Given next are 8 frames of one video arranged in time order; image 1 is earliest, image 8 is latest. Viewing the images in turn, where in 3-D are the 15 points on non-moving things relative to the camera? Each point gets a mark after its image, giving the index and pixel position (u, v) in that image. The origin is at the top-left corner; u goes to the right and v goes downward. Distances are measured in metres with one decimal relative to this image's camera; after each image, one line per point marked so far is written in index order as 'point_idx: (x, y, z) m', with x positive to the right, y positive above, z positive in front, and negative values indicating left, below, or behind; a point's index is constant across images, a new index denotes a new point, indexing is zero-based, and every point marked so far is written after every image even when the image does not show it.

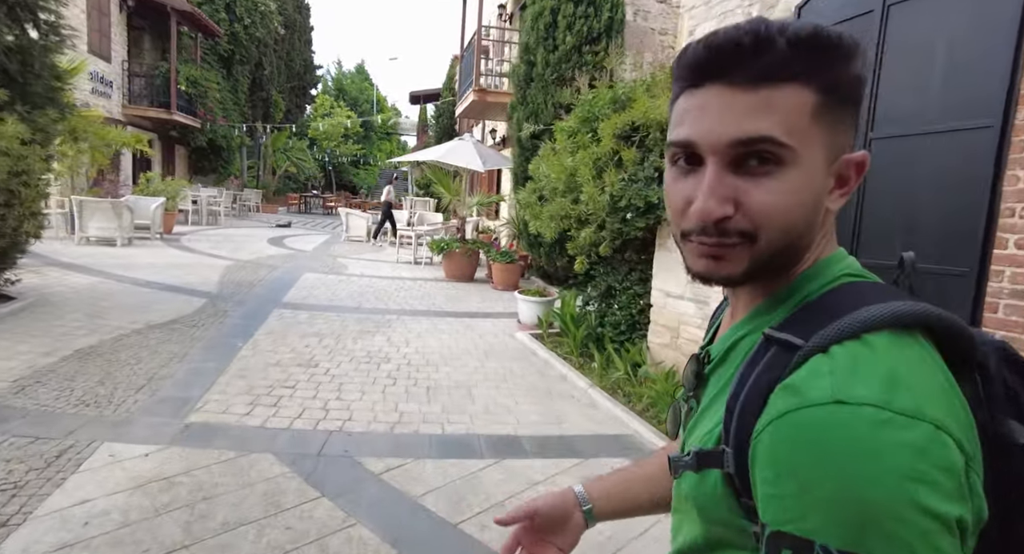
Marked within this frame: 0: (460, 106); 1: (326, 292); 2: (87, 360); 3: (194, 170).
0: (-1.2, +3.9, +13.2) m
1: (-2.4, -0.2, +7.3) m
2: (-3.2, -0.6, +4.3) m
3: (-11.0, +3.7, +19.8) m
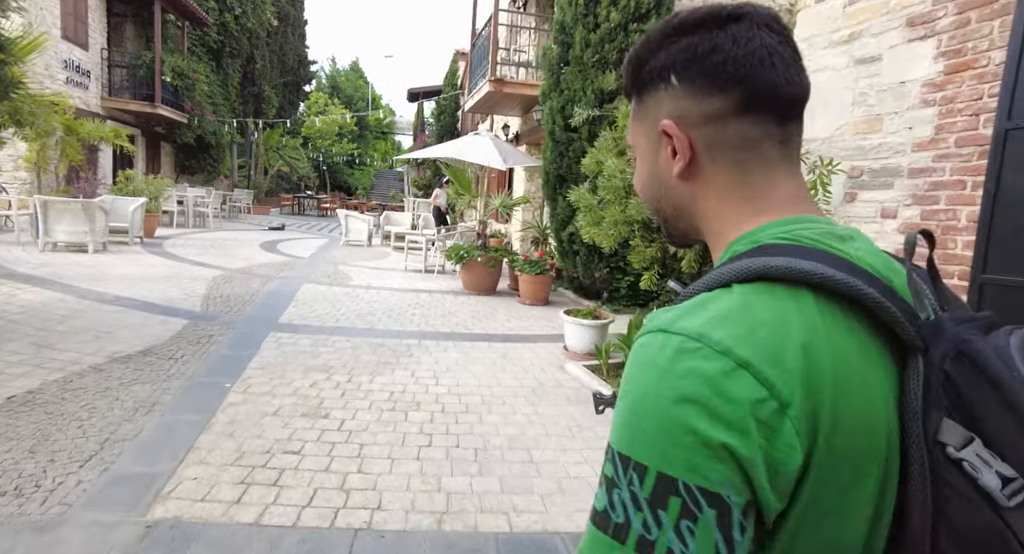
0: (-0.8, +3.7, +12.2) m
1: (-2.0, -0.3, +6.2) m
2: (-2.7, -0.8, +3.2) m
3: (-10.8, +3.5, +18.6) m
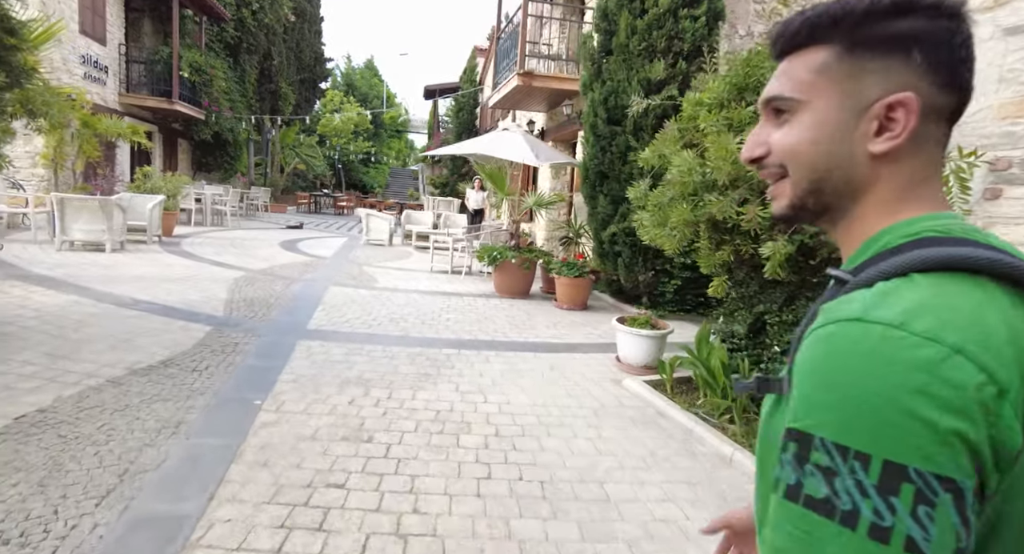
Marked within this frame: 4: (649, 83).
0: (-0.3, +3.7, +11.8) m
1: (-1.6, -0.4, +5.9) m
2: (-2.4, -0.8, +2.8) m
3: (-10.1, +3.5, +18.4) m
4: (+1.5, +2.1, +6.1) m
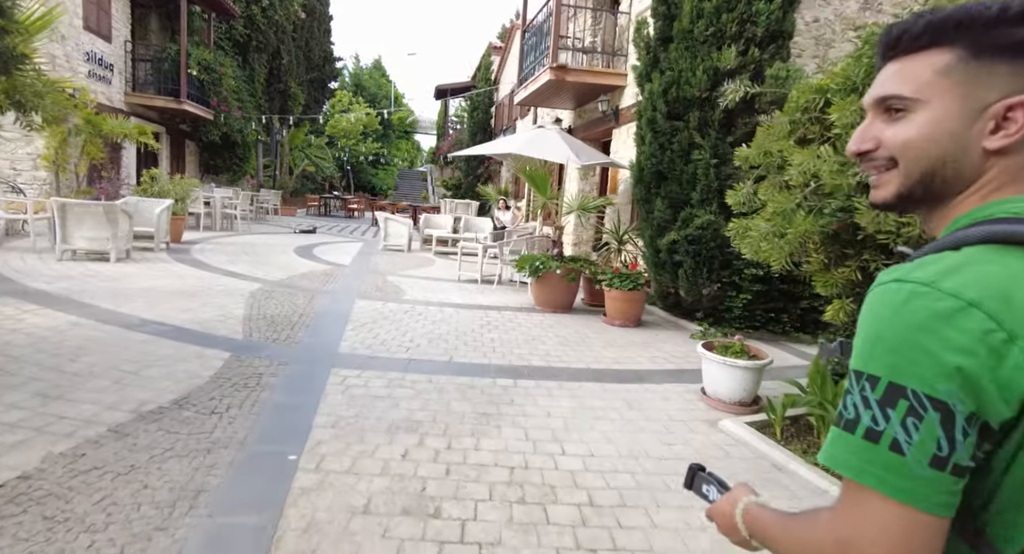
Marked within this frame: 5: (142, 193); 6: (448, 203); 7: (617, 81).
0: (+0.2, +3.6, +11.1) m
1: (-1.1, -0.5, +5.2) m
2: (-1.9, -0.9, +2.2) m
3: (-9.5, +3.4, +17.8) m
4: (+2.0, +2.0, +5.5) m
5: (-6.5, +1.5, +10.1) m
6: (-1.7, +2.0, +15.4) m
7: (+1.7, +3.2, +9.3) m
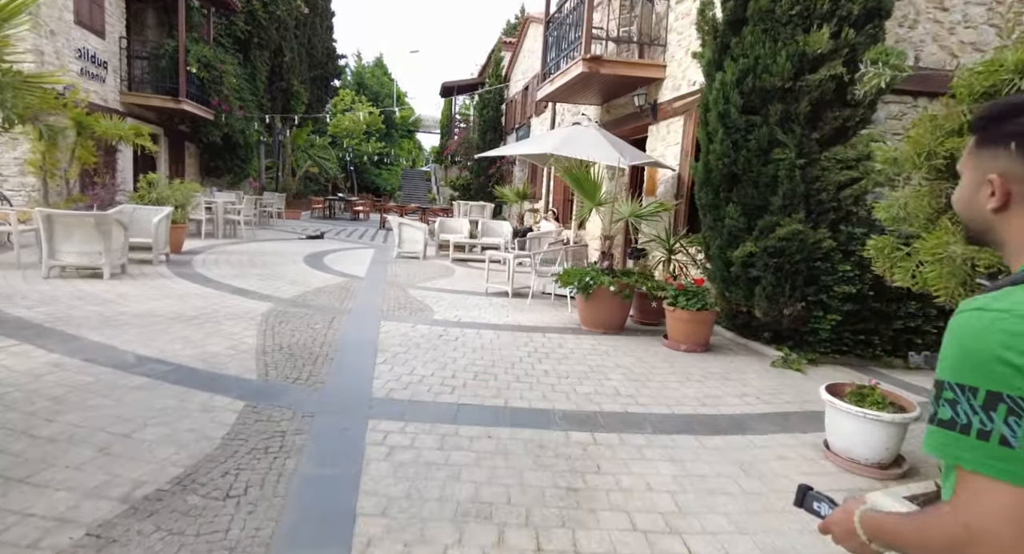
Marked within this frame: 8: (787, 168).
0: (+0.7, +3.4, +10.3) m
1: (-0.6, -0.7, +4.4) m
2: (-1.5, -1.1, +1.4) m
3: (-9.1, +3.1, +17.0) m
4: (+2.4, +1.8, +4.7) m
5: (-6.1, +1.3, +9.3) m
6: (-1.3, +1.8, +14.7) m
7: (+2.2, +3.0, +8.5) m
8: (+2.3, +0.9, +4.8) m
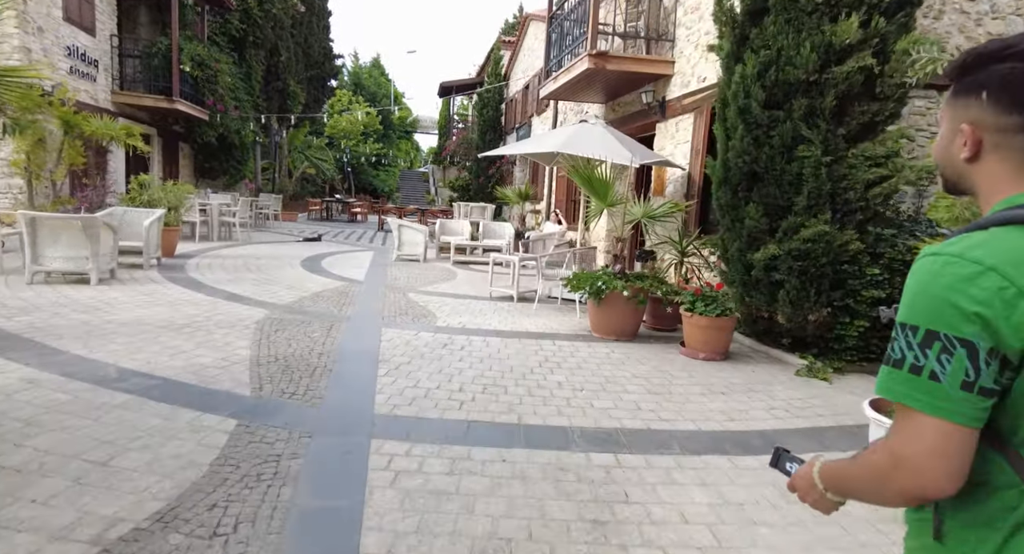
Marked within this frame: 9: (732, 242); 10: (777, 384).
0: (+0.7, +3.4, +10.1) m
1: (-0.5, -0.7, +4.2) m
2: (-1.4, -1.2, +1.2) m
3: (-9.1, +3.1, +16.7) m
4: (+2.5, +1.8, +4.4) m
5: (-6.0, +1.2, +9.0) m
6: (-1.3, +1.8, +14.4) m
7: (+2.2, +3.0, +8.3) m
8: (+2.4, +0.9, +4.5) m
9: (+2.0, +0.3, +5.1) m
10: (+2.0, -0.8, +4.4) m
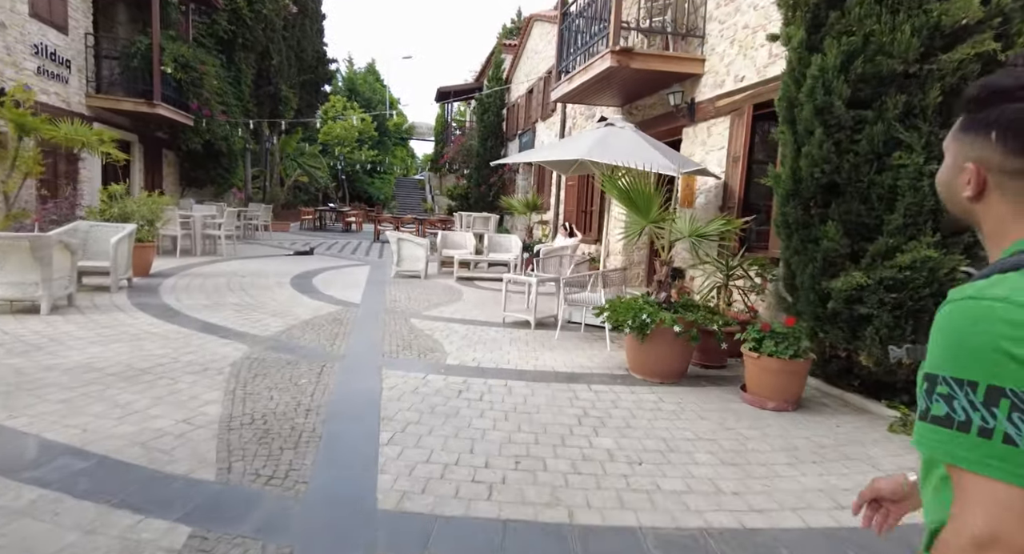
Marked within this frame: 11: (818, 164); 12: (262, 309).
0: (+0.9, +3.1, +9.2) m
1: (-0.3, -1.0, +3.3) m
2: (-1.1, -1.4, +0.3) m
3: (-9.0, +2.6, +15.8) m
4: (+2.7, +1.5, +3.6) m
5: (-5.8, +0.9, +8.1) m
6: (-1.1, +1.4, +13.5) m
7: (+2.4, +2.7, +7.5) m
8: (+2.6, +0.6, +3.7) m
9: (+2.2, +0.1, +4.2) m
10: (+2.3, -1.1, +3.6) m
11: (+2.1, +0.8, +4.0) m
12: (-2.8, -0.4, +6.5) m
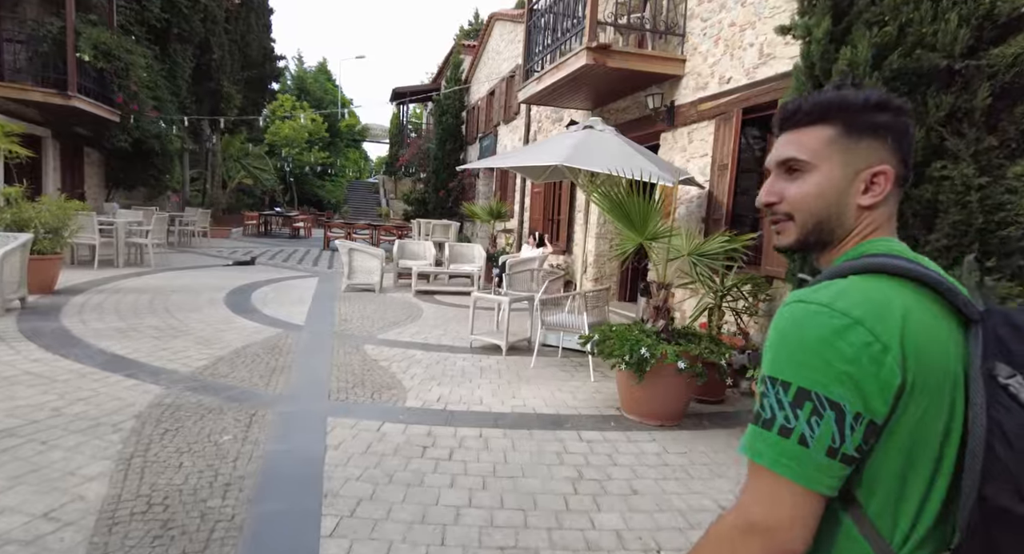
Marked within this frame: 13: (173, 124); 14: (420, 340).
0: (+0.3, +2.8, +8.6) m
1: (-0.4, -1.2, +2.5) m
2: (-1.0, -1.5, -0.6) m
3: (-10.0, +2.4, +14.4) m
4: (+2.6, +1.4, +3.1) m
5: (-6.3, +0.7, +6.9) m
6: (-2.0, +1.2, +12.7) m
7: (+2.0, +2.5, +6.9) m
8: (+2.5, +0.5, +3.2) m
9: (+2.0, -0.1, +3.7) m
10: (+2.2, -1.2, +3.0) m
11: (+2.0, +0.6, +3.4) m
12: (-3.2, -0.6, +5.5) m
13: (-8.4, +3.8, +14.1) m
14: (-1.0, -0.7, +6.1) m
